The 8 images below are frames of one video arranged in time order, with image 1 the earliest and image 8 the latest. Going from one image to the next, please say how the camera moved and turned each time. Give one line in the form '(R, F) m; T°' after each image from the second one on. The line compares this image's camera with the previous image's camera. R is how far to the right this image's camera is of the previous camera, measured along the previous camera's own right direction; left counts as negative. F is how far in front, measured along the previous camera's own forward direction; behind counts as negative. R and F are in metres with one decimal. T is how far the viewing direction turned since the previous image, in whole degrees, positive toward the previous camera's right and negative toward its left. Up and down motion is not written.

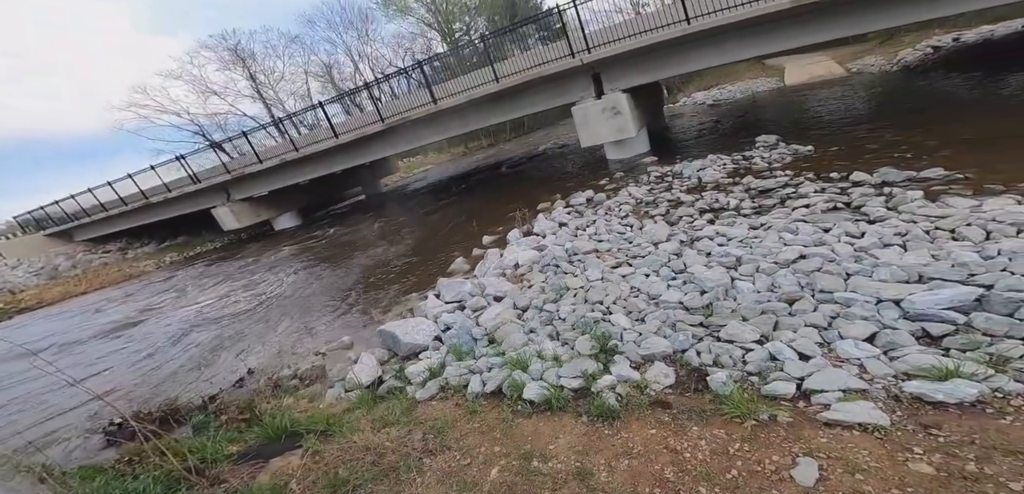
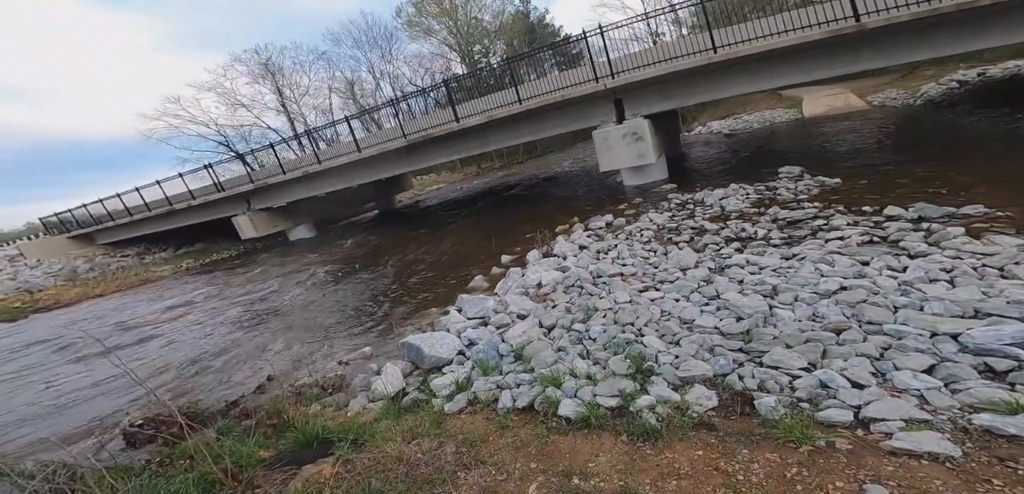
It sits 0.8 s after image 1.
(-0.3, 0.0) m; -1°
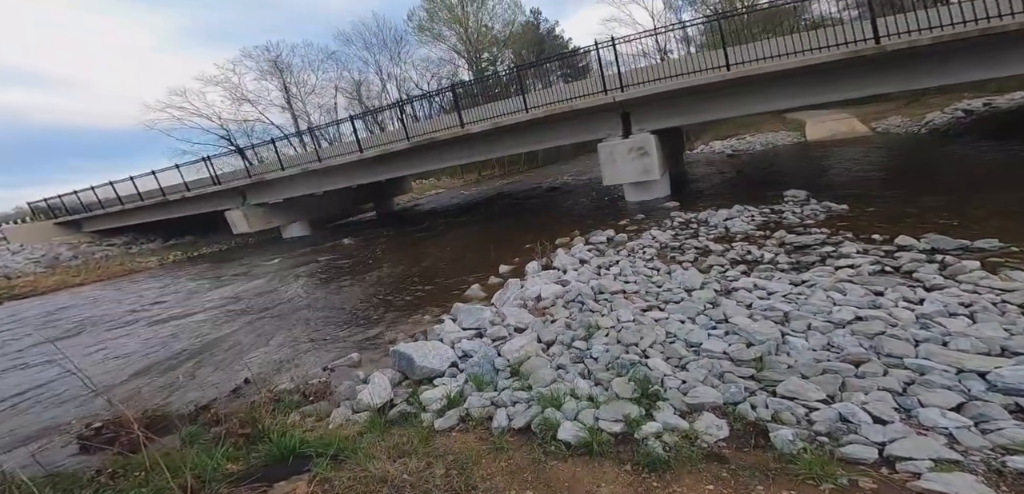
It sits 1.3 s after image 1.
(-0.1, +0.3) m; 0°
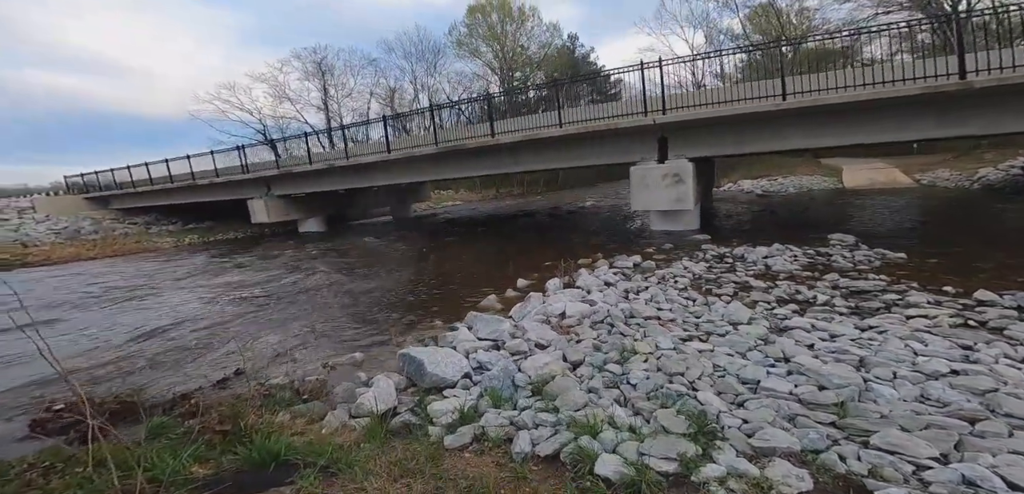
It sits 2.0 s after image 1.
(-0.2, +0.5) m; -2°
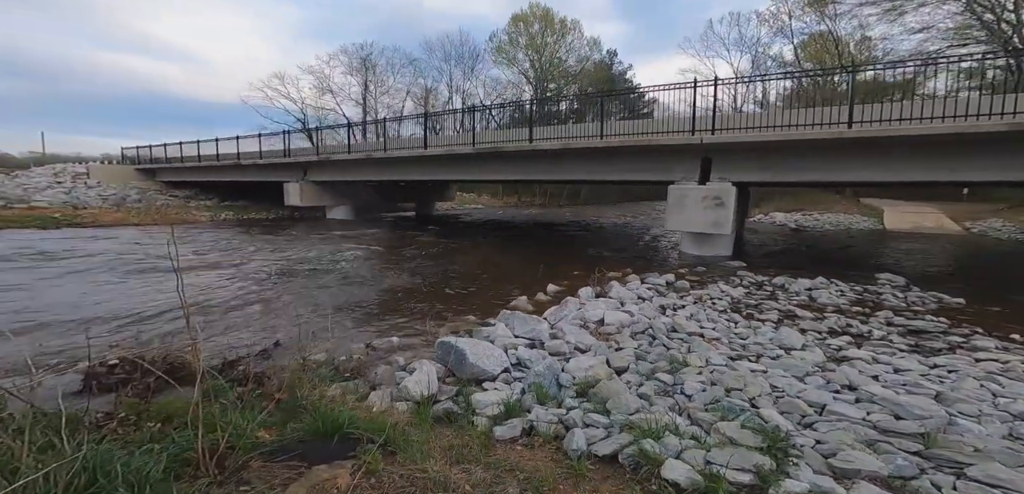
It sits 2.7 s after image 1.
(-0.4, +0.1) m; -2°
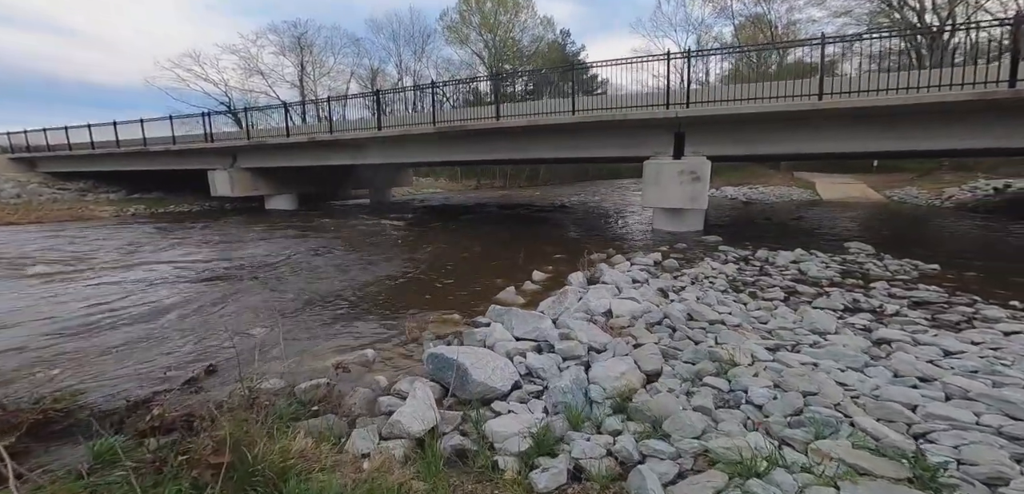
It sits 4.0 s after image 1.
(-0.5, +0.9) m; +6°
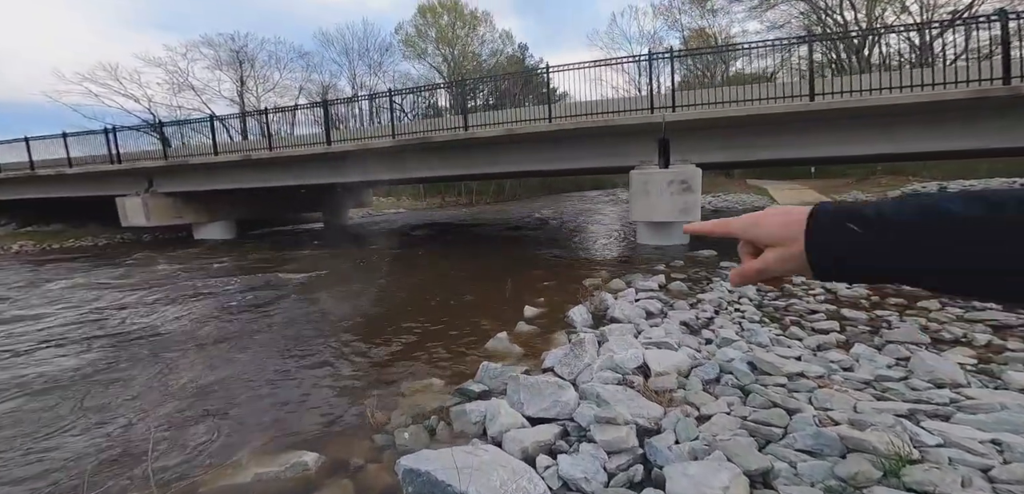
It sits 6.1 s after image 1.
(-0.3, +1.5) m; +5°
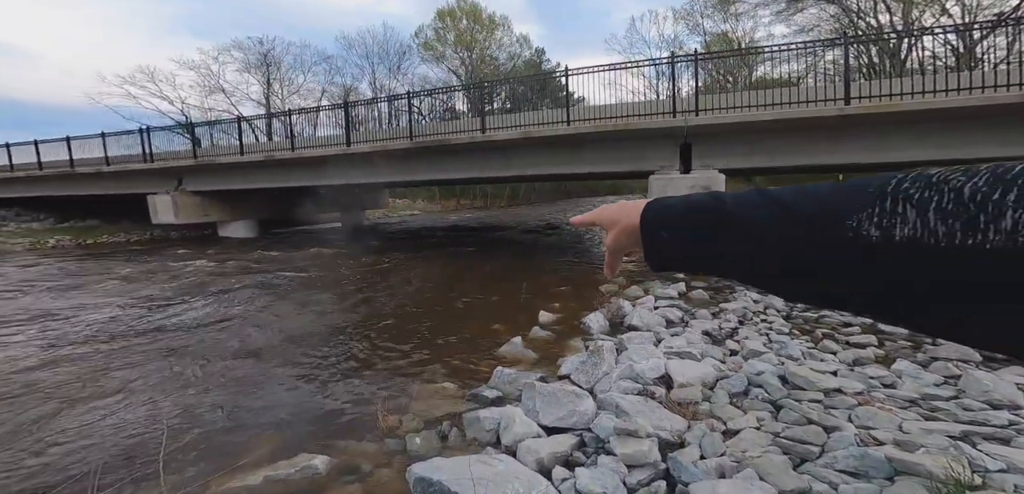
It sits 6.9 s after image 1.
(0.0, +0.2) m; -2°
